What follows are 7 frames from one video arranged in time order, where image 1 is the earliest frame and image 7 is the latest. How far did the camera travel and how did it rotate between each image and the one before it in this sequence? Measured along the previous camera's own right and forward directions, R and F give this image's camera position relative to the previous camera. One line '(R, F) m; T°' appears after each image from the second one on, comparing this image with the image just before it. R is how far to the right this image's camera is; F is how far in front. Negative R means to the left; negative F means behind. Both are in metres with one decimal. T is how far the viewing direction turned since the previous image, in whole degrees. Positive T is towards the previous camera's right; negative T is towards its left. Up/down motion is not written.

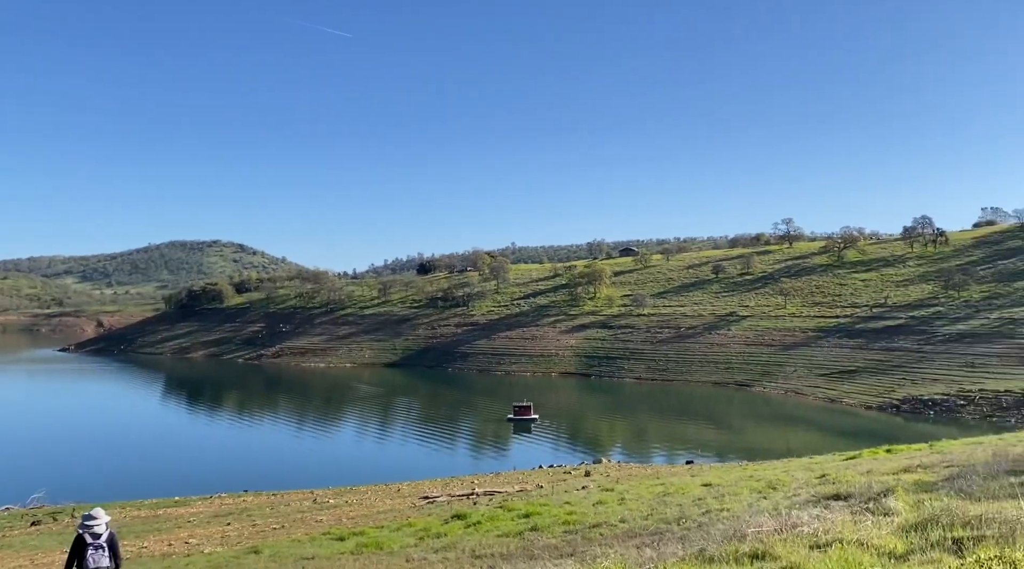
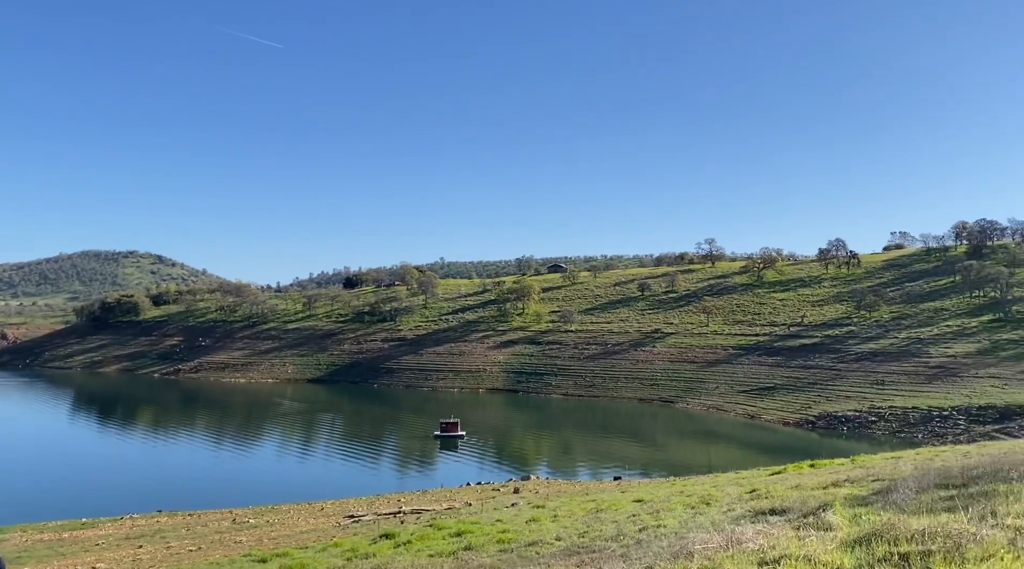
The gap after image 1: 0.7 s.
(-0.2, +0.5) m; +5°
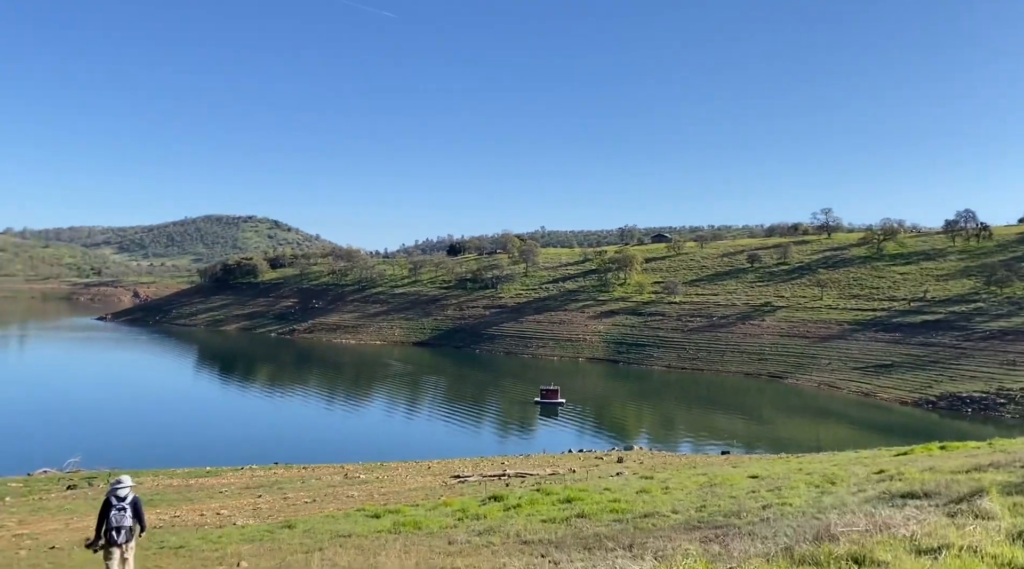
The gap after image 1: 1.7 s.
(-0.3, +0.3) m; -7°
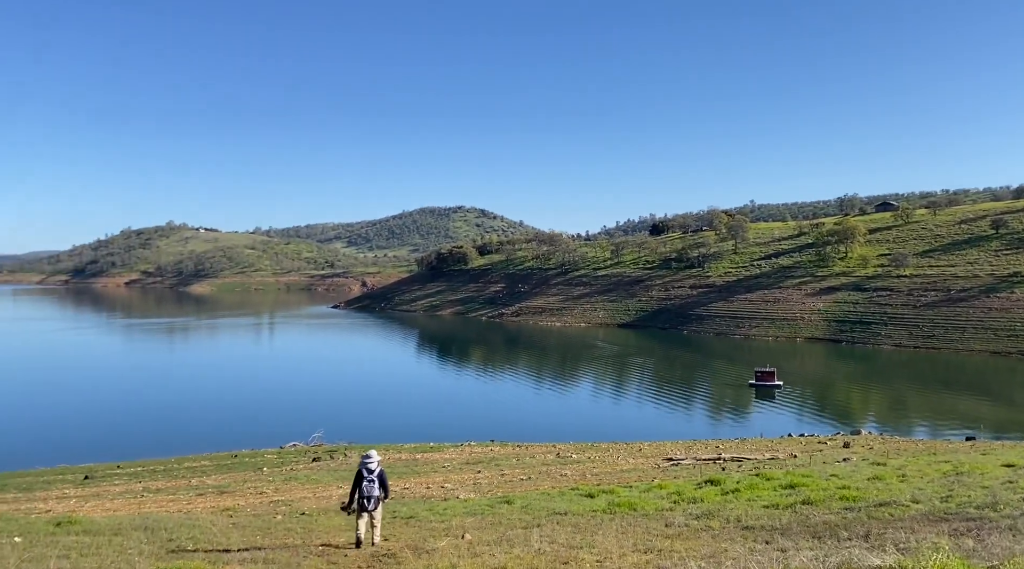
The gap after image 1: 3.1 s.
(-0.2, +0.3) m; -13°
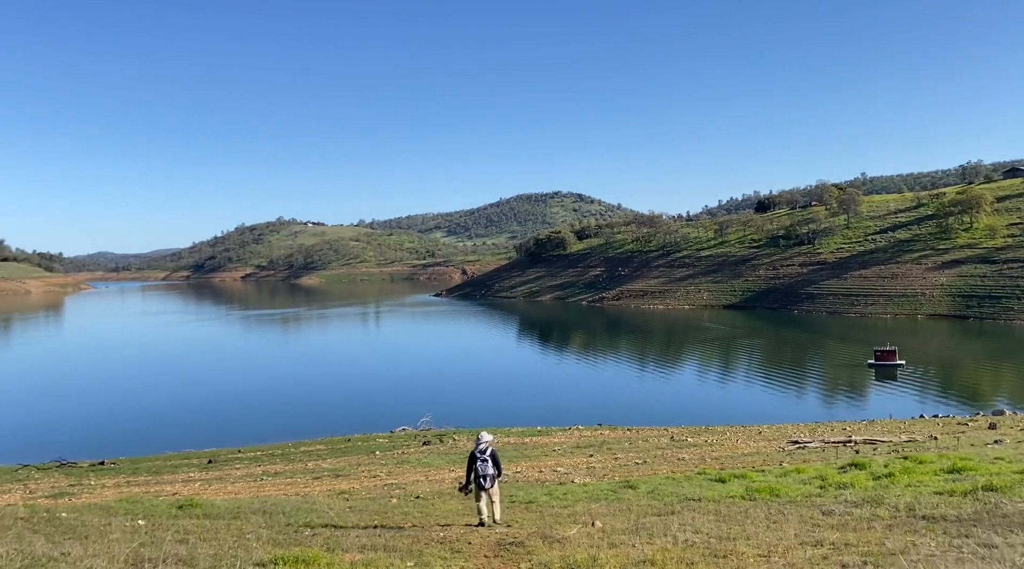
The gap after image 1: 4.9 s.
(-0.5, +1.4) m; -6°
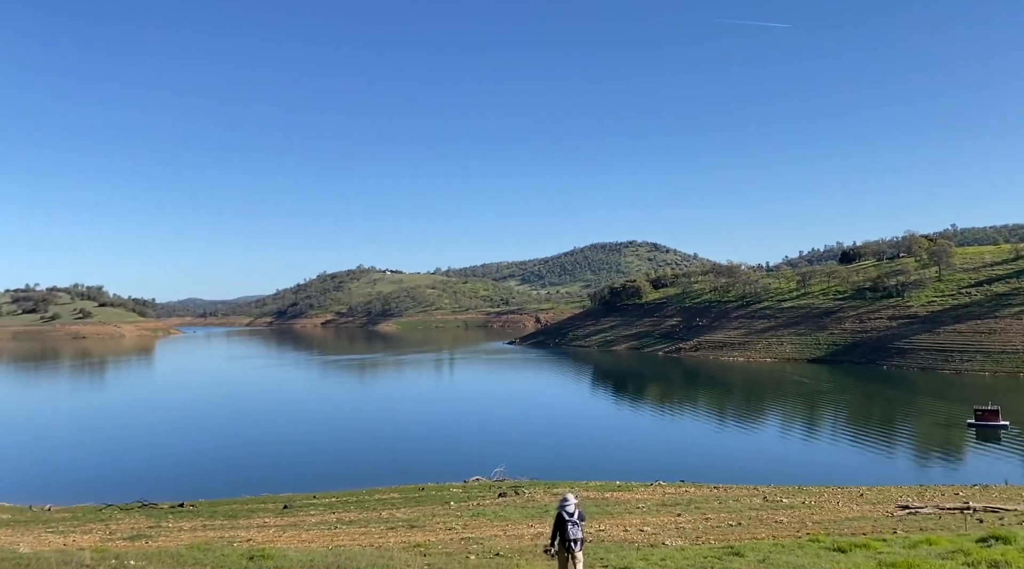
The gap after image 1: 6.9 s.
(-0.5, +1.8) m; -5°
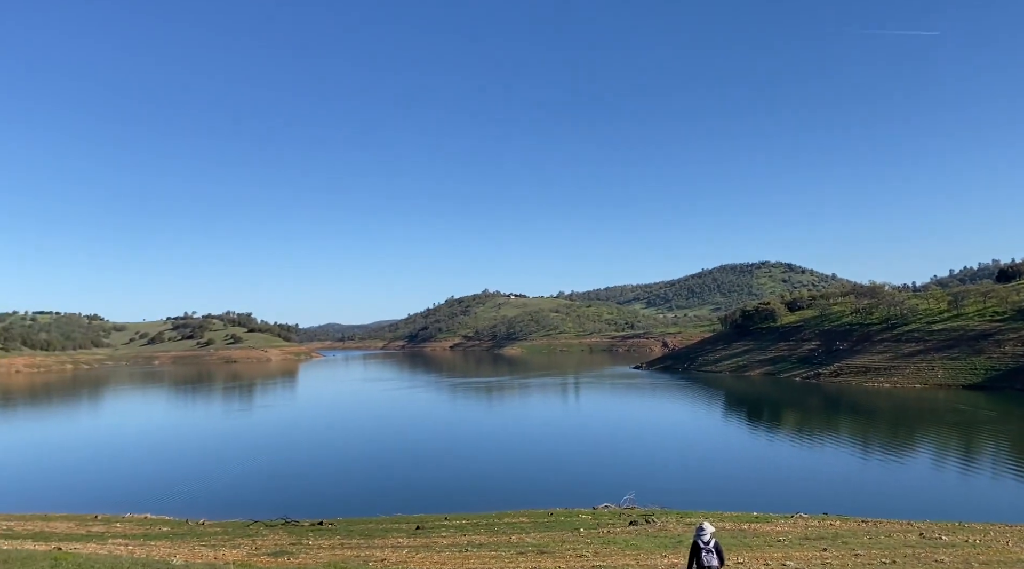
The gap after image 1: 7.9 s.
(-0.1, +0.8) m; -8°
